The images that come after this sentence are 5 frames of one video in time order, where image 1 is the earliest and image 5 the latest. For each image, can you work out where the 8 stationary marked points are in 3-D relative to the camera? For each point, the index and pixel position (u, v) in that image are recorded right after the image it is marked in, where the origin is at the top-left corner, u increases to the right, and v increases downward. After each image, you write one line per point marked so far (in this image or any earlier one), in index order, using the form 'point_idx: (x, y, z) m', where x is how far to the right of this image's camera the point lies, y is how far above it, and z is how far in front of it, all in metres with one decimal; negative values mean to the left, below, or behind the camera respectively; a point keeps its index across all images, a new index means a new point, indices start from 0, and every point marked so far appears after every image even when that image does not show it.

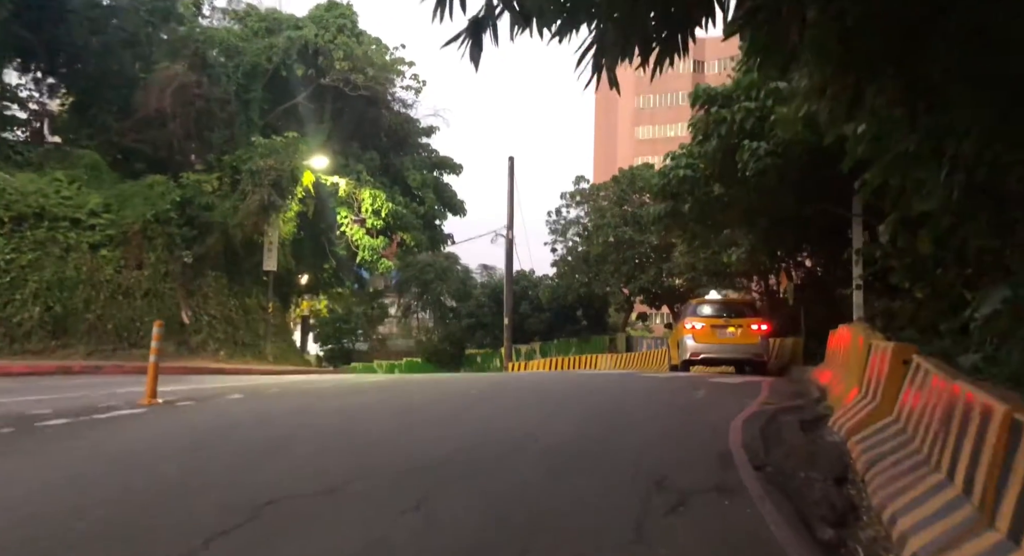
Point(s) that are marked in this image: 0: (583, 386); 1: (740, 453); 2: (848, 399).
0: (+1.1, -1.6, +13.3) m
1: (+2.0, -1.5, +7.4) m
2: (+3.9, -1.4, +10.1) m
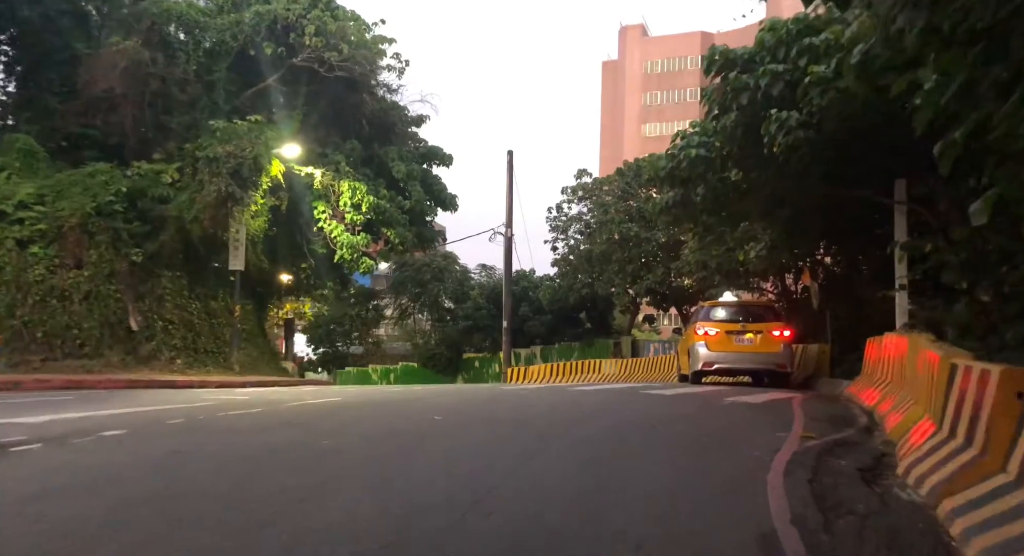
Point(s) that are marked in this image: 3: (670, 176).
0: (+0.8, -1.6, +10.9) m
1: (+1.6, -1.5, +5.0) m
2: (+3.6, -1.4, +7.7) m
3: (+2.6, +1.7, +14.2) m
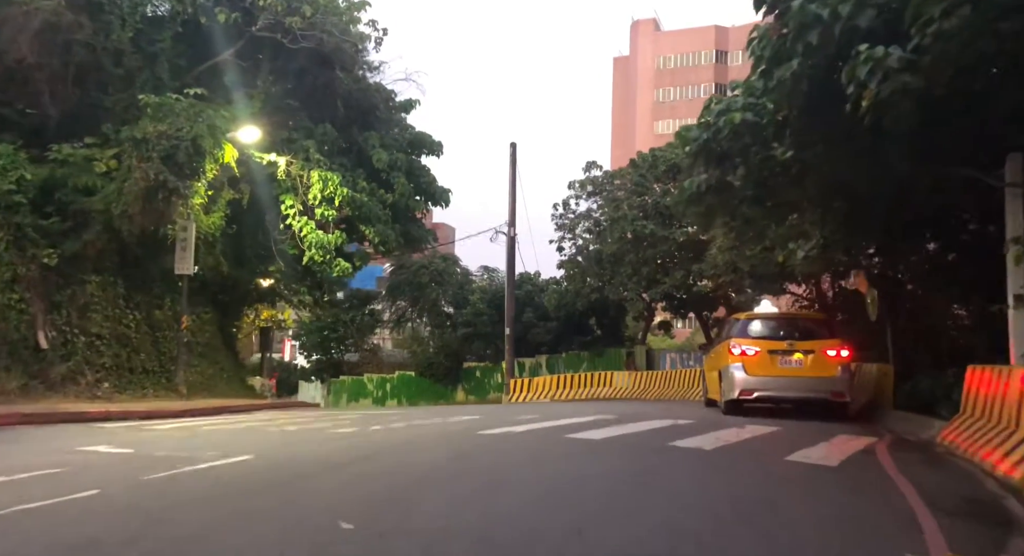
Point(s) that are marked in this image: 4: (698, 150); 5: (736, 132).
0: (+0.5, -1.7, +7.5) m
1: (+1.3, -1.6, +1.6) m
2: (+3.3, -1.5, +4.3) m
3: (+2.4, +1.6, +10.8) m
4: (+2.3, +1.6, +10.8) m
5: (+2.7, +1.8, +10.4) m
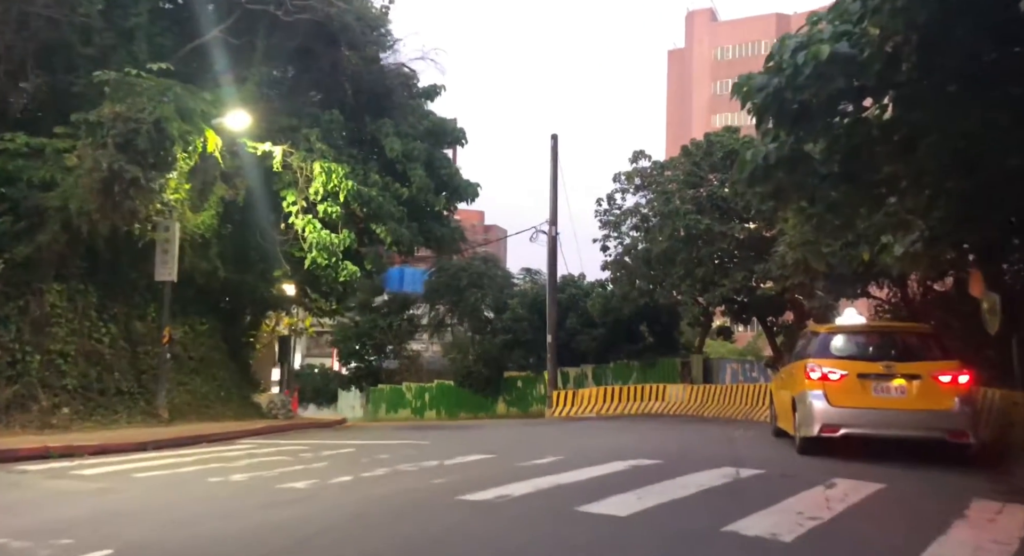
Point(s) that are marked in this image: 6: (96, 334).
0: (+0.3, -1.8, +4.7) m
1: (+0.7, -1.6, -1.3) m
2: (+2.9, -1.5, +1.3) m
3: (+2.4, +1.6, +7.8) m
4: (+2.3, +1.6, +7.8) m
5: (+2.7, +1.7, +7.4) m
6: (-7.5, -1.0, +15.5) m
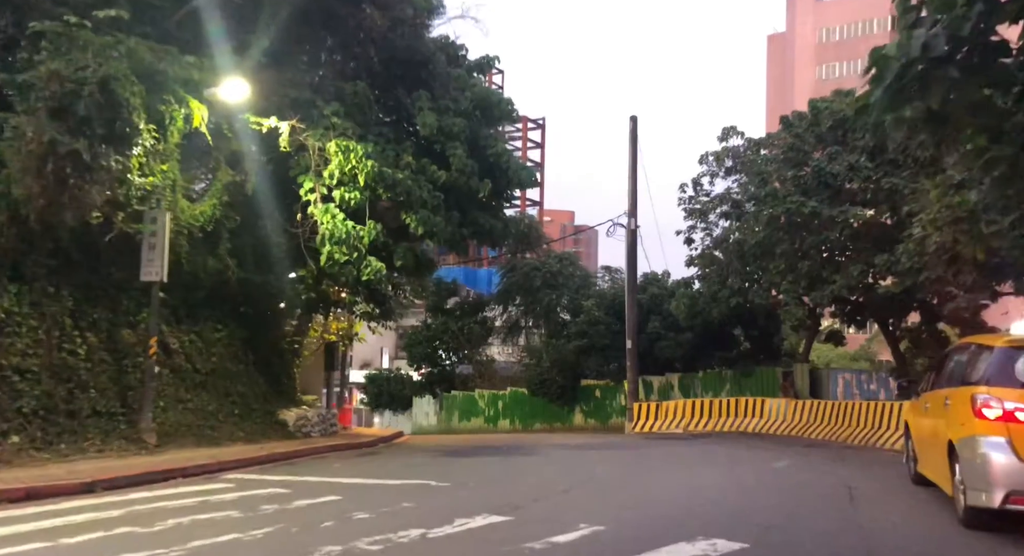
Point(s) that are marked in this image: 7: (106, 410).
0: (-0.1, -1.7, +1.4) m
1: (-0.4, -1.5, -4.6) m
2: (+2.0, -1.4, -2.2) m
3: (+2.2, +1.6, +4.3) m
4: (+2.1, +1.7, +4.3) m
5: (+2.4, +1.8, +3.9) m
6: (-6.8, -1.0, +13.1) m
7: (-6.3, -2.1, +13.5) m
